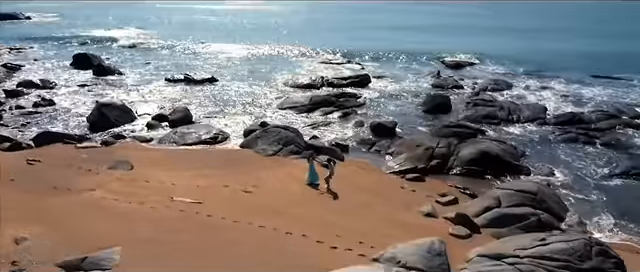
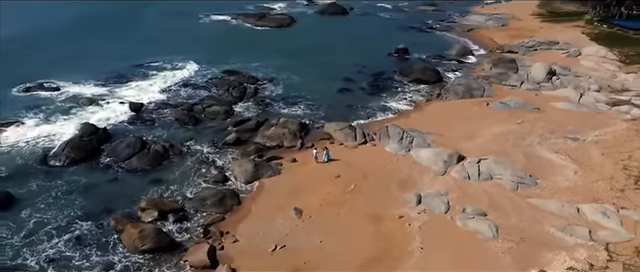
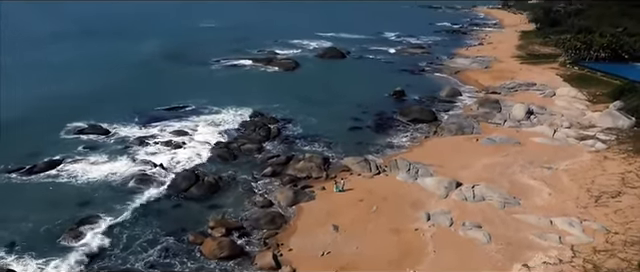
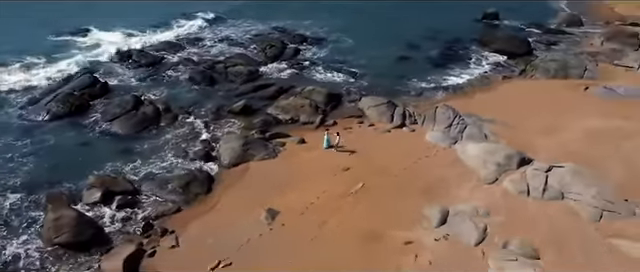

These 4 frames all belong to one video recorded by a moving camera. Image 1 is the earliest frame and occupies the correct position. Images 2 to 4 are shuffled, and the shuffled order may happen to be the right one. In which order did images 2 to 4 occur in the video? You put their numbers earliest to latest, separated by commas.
4, 2, 3
